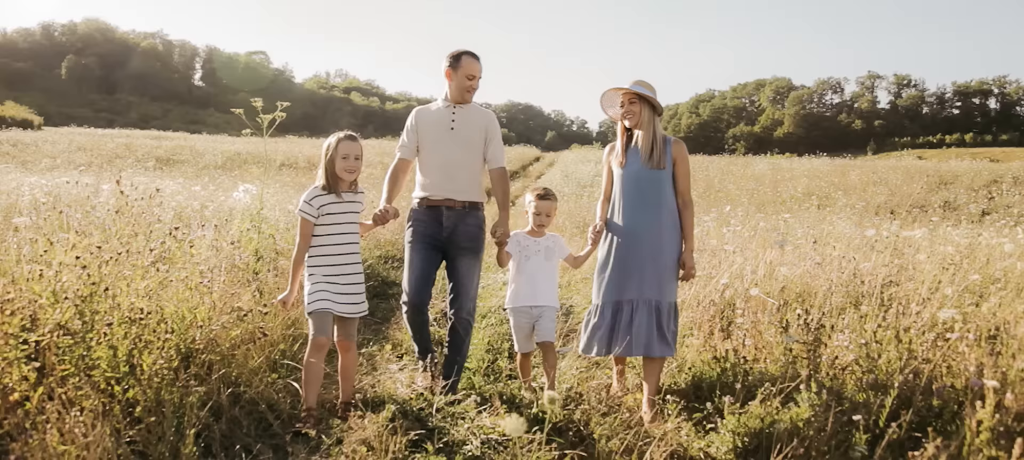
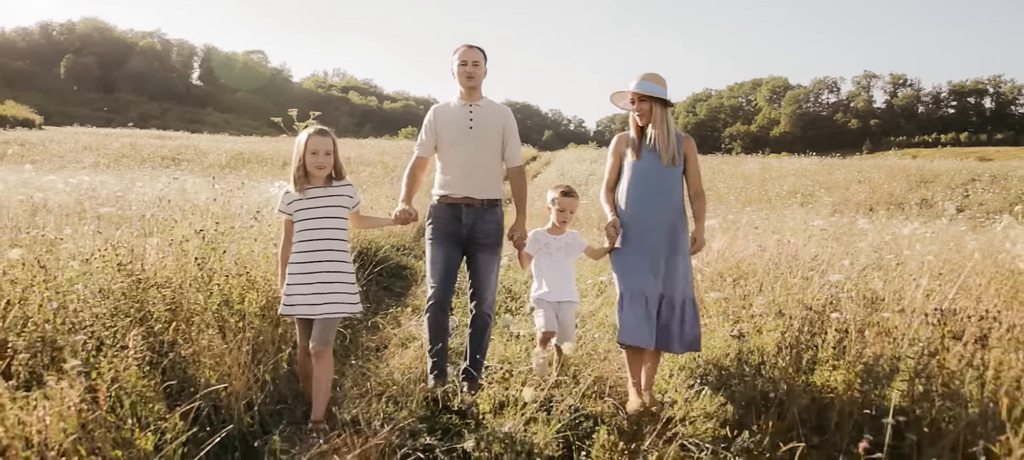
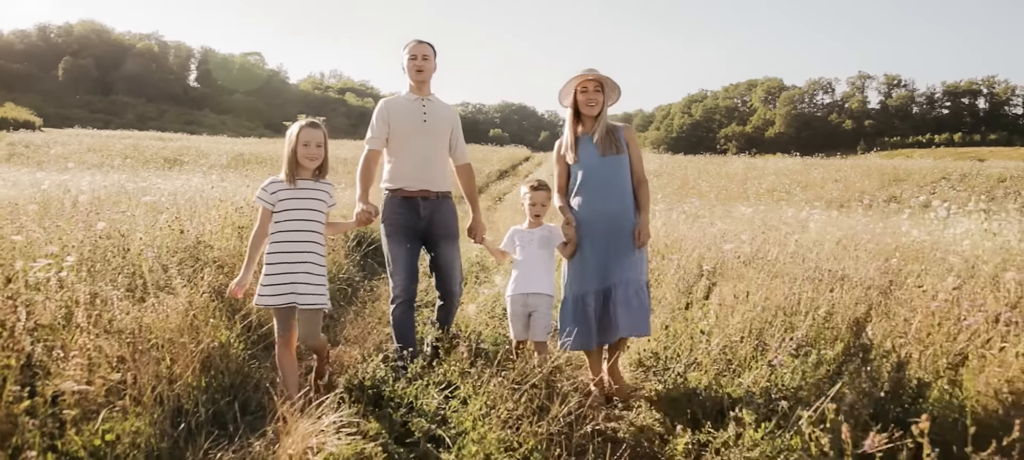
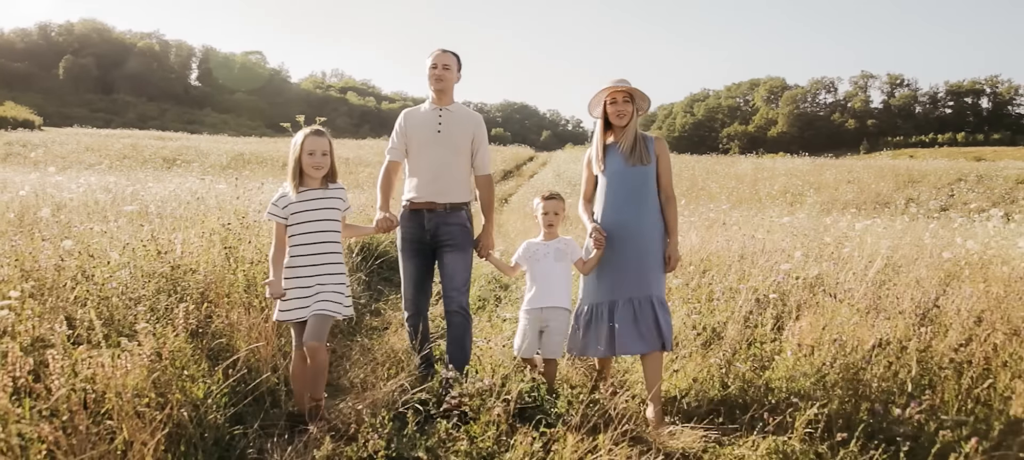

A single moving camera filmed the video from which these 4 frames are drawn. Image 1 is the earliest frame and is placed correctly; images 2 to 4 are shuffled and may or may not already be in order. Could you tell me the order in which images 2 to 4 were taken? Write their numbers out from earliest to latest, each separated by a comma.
2, 4, 3
